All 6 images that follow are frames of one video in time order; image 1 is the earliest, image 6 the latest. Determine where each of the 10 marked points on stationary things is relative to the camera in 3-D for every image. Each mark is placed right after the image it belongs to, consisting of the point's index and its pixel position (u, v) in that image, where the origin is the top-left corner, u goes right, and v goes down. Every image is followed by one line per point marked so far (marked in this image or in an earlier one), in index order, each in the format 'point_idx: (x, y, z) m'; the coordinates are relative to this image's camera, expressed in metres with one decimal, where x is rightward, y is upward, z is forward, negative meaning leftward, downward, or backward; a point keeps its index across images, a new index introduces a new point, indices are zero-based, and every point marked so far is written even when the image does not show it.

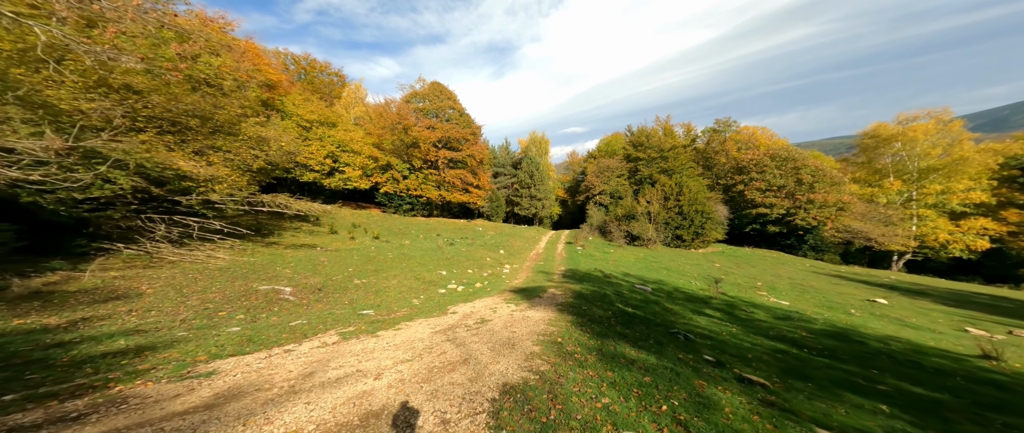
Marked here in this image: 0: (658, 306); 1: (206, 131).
0: (+5.1, -3.0, +11.1) m
1: (-13.3, +3.5, +14.4) m
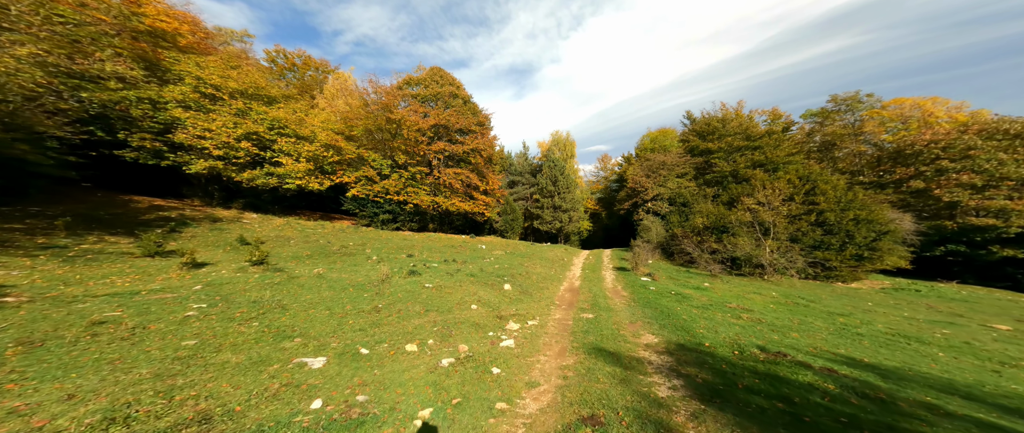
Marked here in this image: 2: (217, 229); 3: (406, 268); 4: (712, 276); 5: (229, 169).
0: (+4.8, -2.0, -1.1) m
1: (-13.3, +4.1, +4.0) m
2: (-13.3, -0.6, +15.0) m
3: (-4.7, -2.3, +14.2) m
4: (+11.0, -3.3, +17.5) m
5: (-15.8, +2.4, +18.0) m
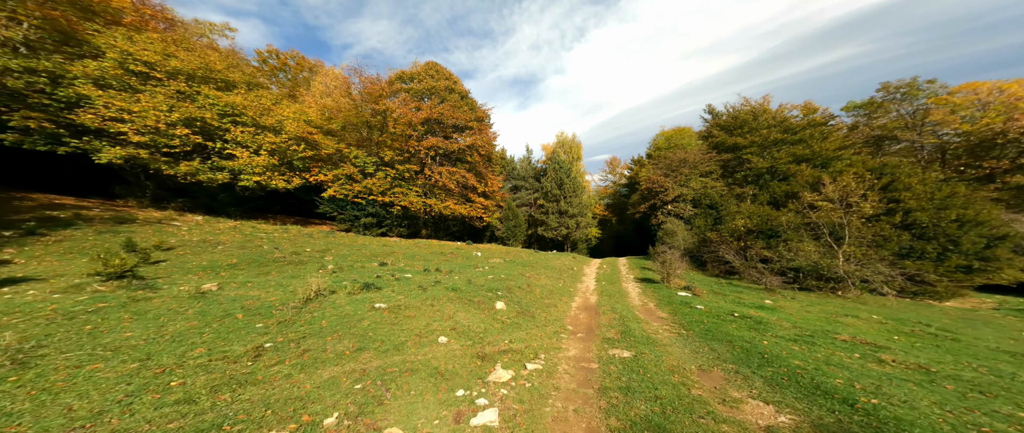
0: (+4.4, -1.2, -4.9) m
1: (-13.6, +4.8, +0.6) m
2: (-13.5, -0.3, +11.4) m
3: (-4.8, -2.0, +10.4) m
4: (+10.9, -3.2, +13.4) m
5: (-15.9, +2.5, +14.5) m
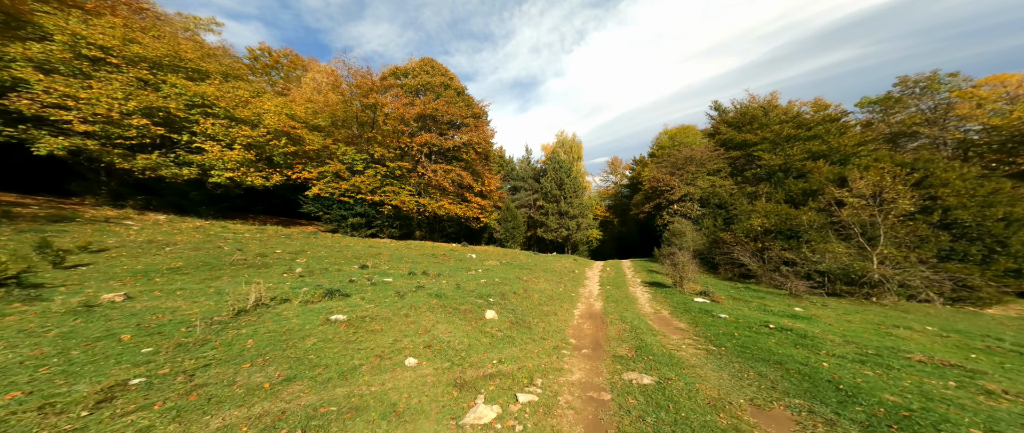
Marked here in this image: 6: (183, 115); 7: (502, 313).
0: (+4.2, -0.8, -6.4) m
1: (-13.8, +5.1, -0.8) m
2: (-13.7, -0.2, +9.9) m
3: (-5.0, -1.9, +8.9) m
4: (+10.7, -3.1, +11.9) m
5: (-16.1, +2.6, +13.1) m
6: (-15.0, +4.8, +14.8) m
7: (-0.3, -2.7, +9.2) m
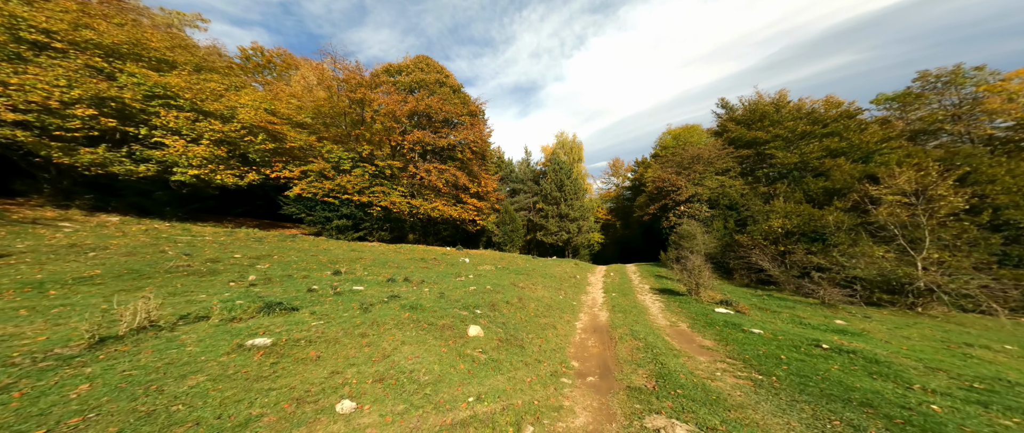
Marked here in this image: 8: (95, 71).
0: (+4.0, -0.4, -8.0) m
1: (-14.1, +5.4, -2.2) m
2: (-13.9, -0.1, +8.4) m
3: (-5.2, -1.7, +7.4) m
4: (+10.5, -3.0, +10.3) m
5: (-16.4, +2.7, +11.6) m
6: (-15.2, +4.8, +13.4) m
7: (-0.5, -2.6, +7.6) m
8: (-16.6, +6.1, +13.0) m
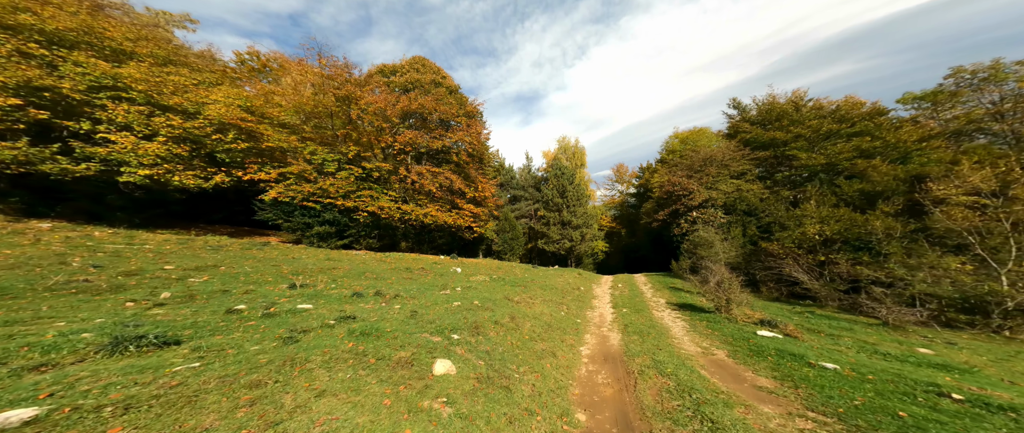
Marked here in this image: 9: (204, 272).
0: (+3.5, +0.2, -9.9) m
1: (-14.5, +5.8, -3.8) m
2: (-14.2, 0.0, +6.7) m
3: (-5.5, -1.6, +5.5) m
4: (+10.3, -2.9, +8.3) m
5: (-16.6, +2.6, +10.0) m
6: (-15.5, +4.7, +11.8) m
7: (-0.8, -2.5, +5.7) m
8: (-16.8, +6.0, +11.5) m
9: (-8.4, -1.5, +8.6) m
